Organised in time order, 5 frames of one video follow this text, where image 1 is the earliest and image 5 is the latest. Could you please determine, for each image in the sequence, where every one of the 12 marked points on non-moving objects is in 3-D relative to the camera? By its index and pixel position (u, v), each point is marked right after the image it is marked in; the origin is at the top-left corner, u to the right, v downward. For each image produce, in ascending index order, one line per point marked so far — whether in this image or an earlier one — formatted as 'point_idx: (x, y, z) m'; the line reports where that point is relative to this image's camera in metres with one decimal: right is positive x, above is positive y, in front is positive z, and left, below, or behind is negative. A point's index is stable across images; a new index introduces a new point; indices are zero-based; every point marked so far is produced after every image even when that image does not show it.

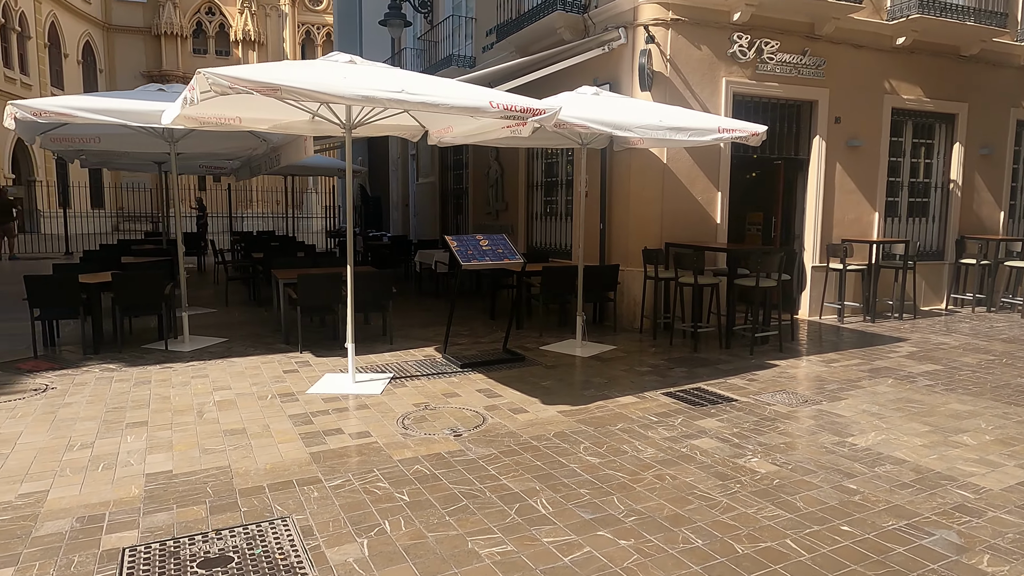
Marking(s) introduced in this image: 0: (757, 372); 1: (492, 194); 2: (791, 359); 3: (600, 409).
0: (+2.4, -0.8, +6.4) m
1: (-0.4, +1.7, +11.8) m
2: (+2.9, -0.7, +6.9) m
3: (+0.7, -1.0, +5.2) m
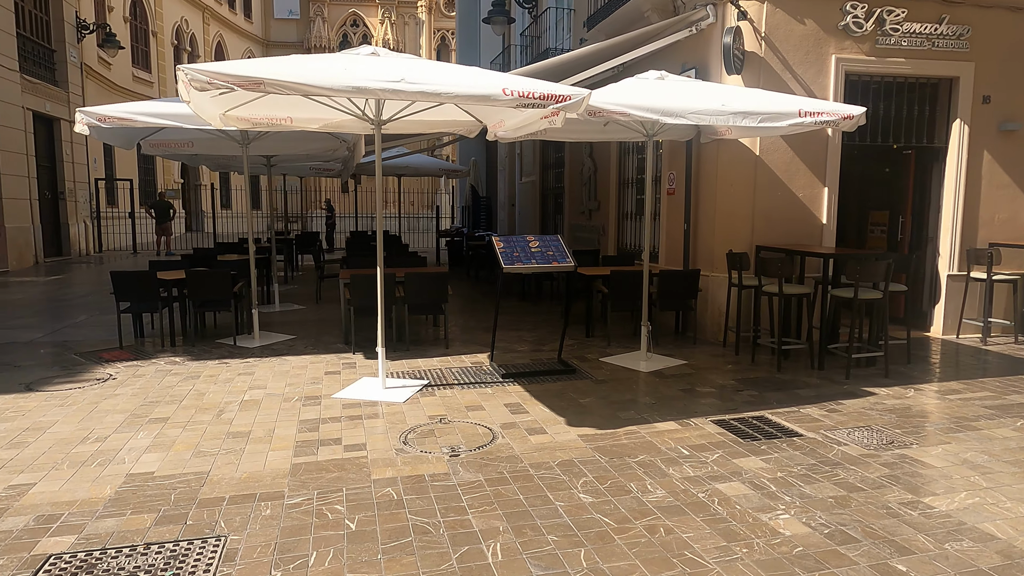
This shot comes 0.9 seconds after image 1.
0: (+2.7, -0.9, +5.4) m
1: (+1.2, +1.6, +11.3) m
2: (+3.4, -0.9, +5.8) m
3: (+0.8, -1.0, +4.6) m
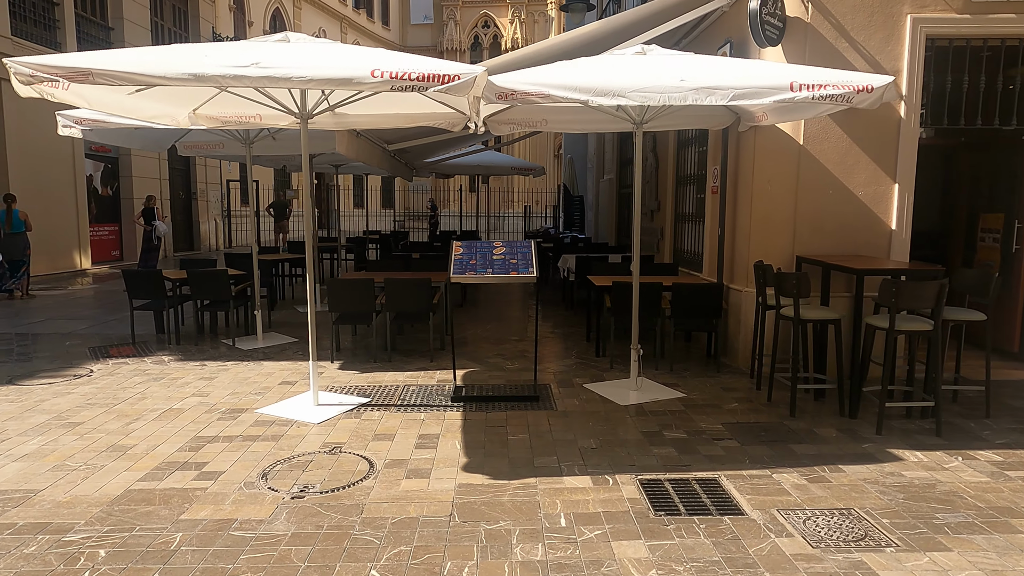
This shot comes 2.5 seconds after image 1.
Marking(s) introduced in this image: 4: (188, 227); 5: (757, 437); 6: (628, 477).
0: (+2.1, -1.1, +4.1) m
1: (+2.1, +1.5, +10.1) m
2: (+2.8, -1.1, +4.3) m
3: (0.0, -1.1, +3.7) m
4: (-9.4, +1.8, +19.3) m
5: (+1.7, -1.0, +4.6) m
6: (+0.7, -1.1, +3.9) m
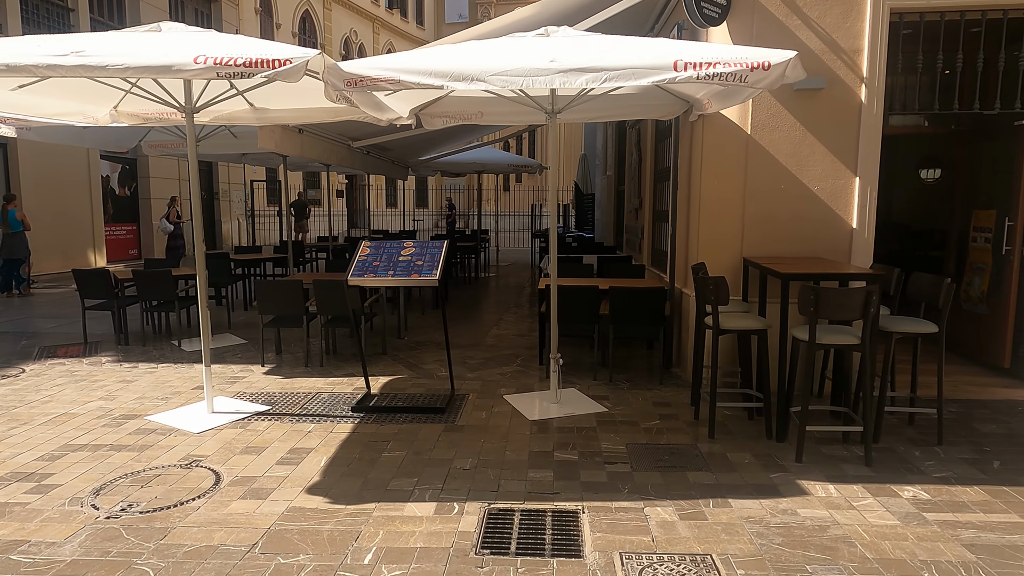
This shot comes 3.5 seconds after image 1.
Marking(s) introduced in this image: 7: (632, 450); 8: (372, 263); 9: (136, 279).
0: (+1.2, -1.1, +3.6) m
1: (+1.8, +1.4, +9.6) m
2: (+2.0, -1.1, +3.7) m
3: (-0.8, -1.2, +3.4) m
4: (-8.9, +1.8, +19.6) m
5: (+0.9, -1.1, +4.1) m
6: (-0.2, -1.1, +3.5) m
7: (+0.8, -1.0, +4.3) m
8: (-1.1, +0.2, +5.1) m
9: (-4.1, +0.1, +7.4) m
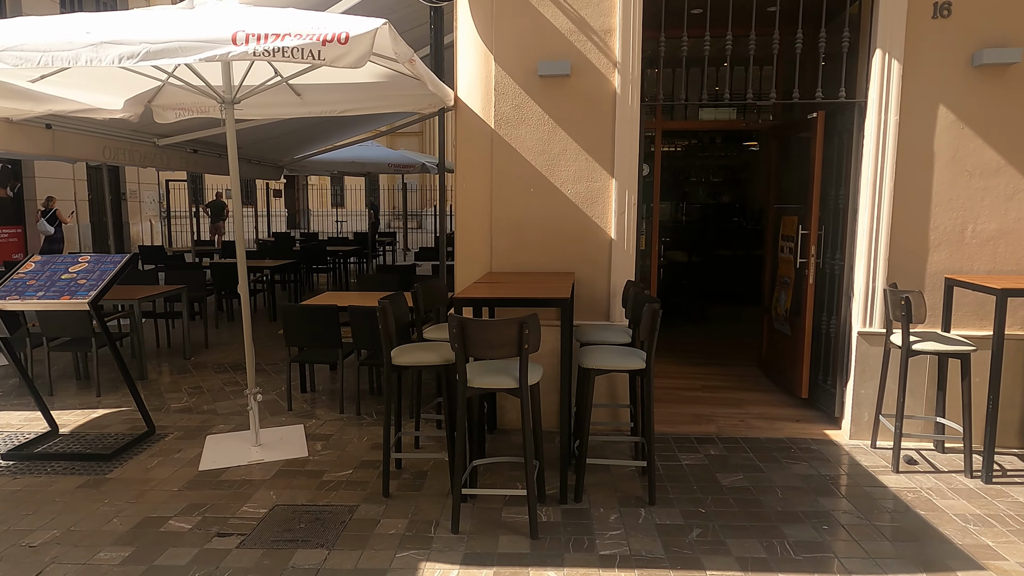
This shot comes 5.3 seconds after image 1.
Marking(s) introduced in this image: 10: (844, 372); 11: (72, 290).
0: (-0.8, -1.3, +2.8) m
1: (-0.3, +1.3, +8.8) m
2: (0.0, -1.2, +3.0) m
3: (-2.8, -1.3, +2.6) m
4: (-11.1, +1.7, +18.7) m
5: (-1.1, -1.2, +3.3) m
6: (-2.2, -1.3, +2.7) m
7: (-1.2, -1.2, +3.5) m
8: (-3.1, 0.0, +4.3) m
9: (-6.2, -0.1, +6.5) m
10: (+2.2, -0.5, +4.5) m
11: (-2.7, 0.0, +4.2) m
